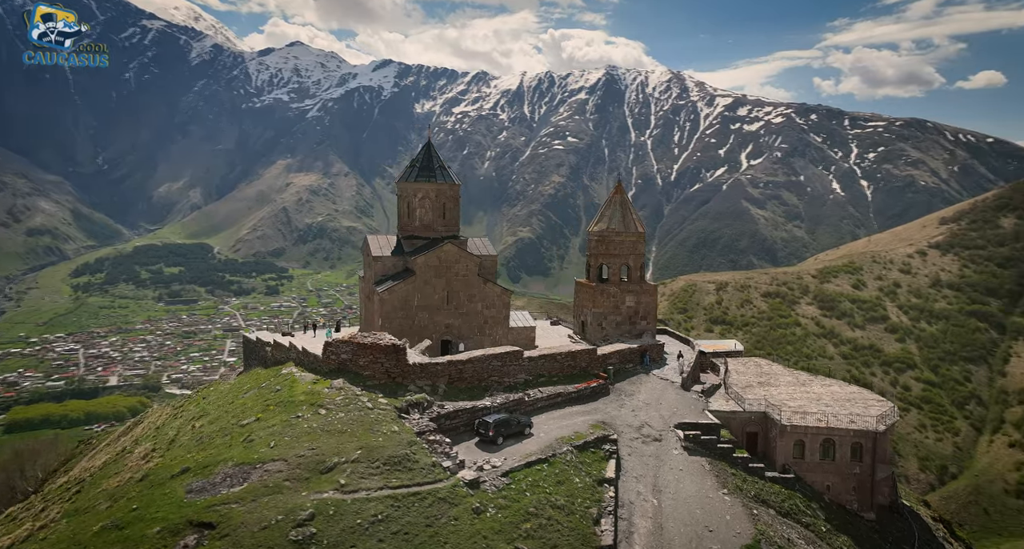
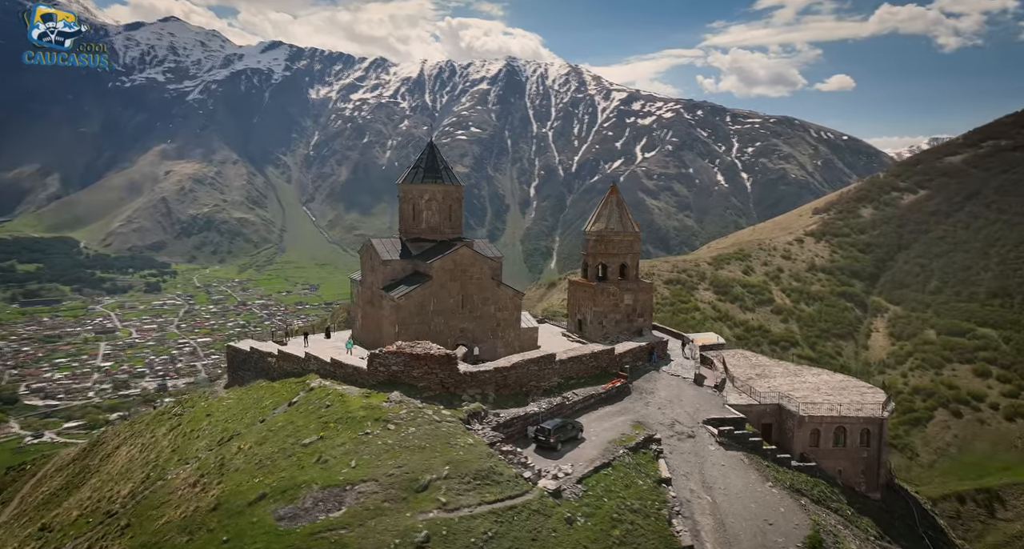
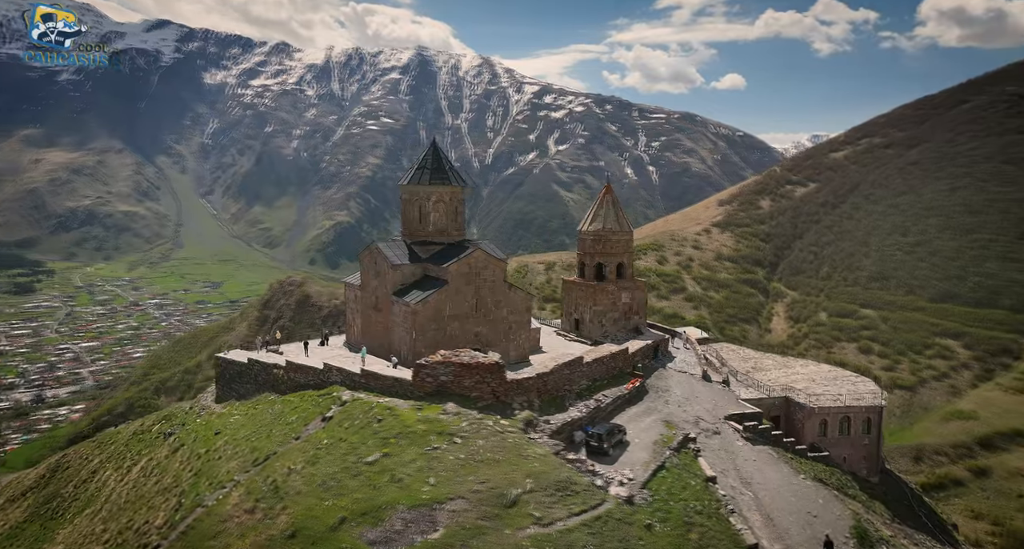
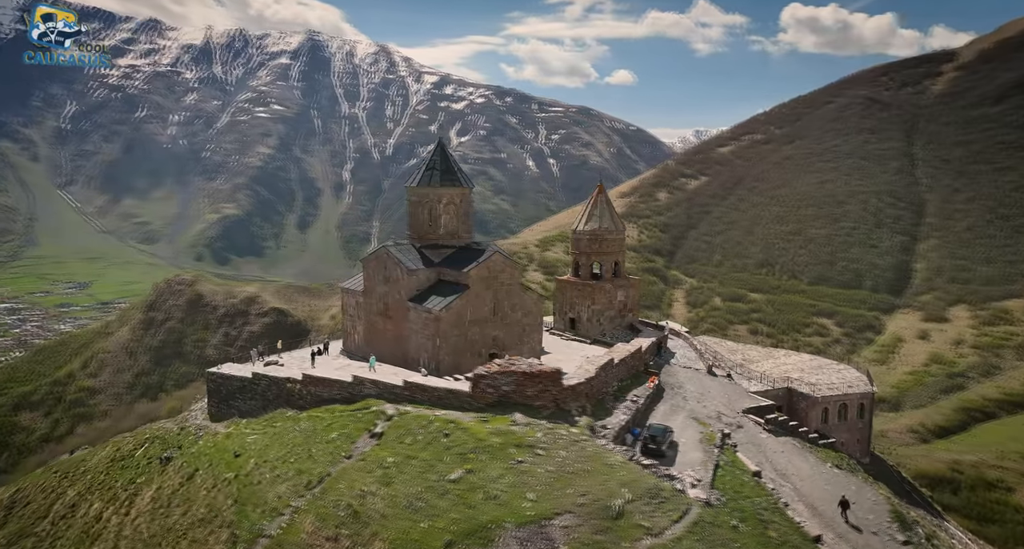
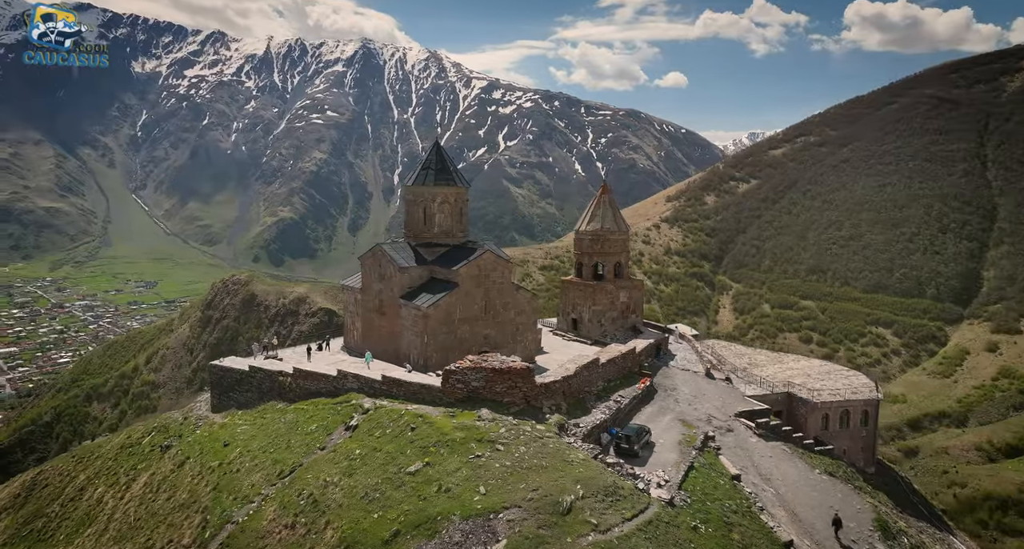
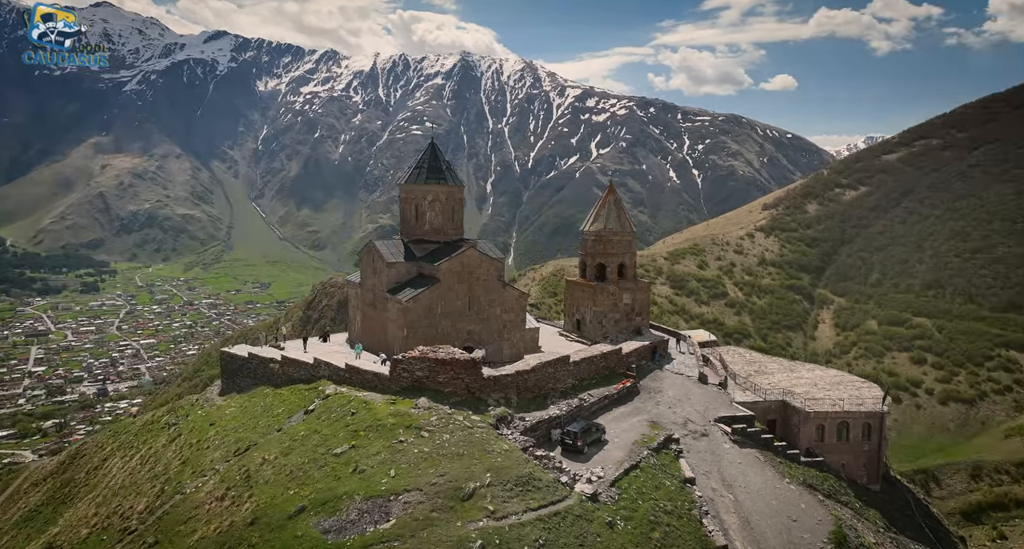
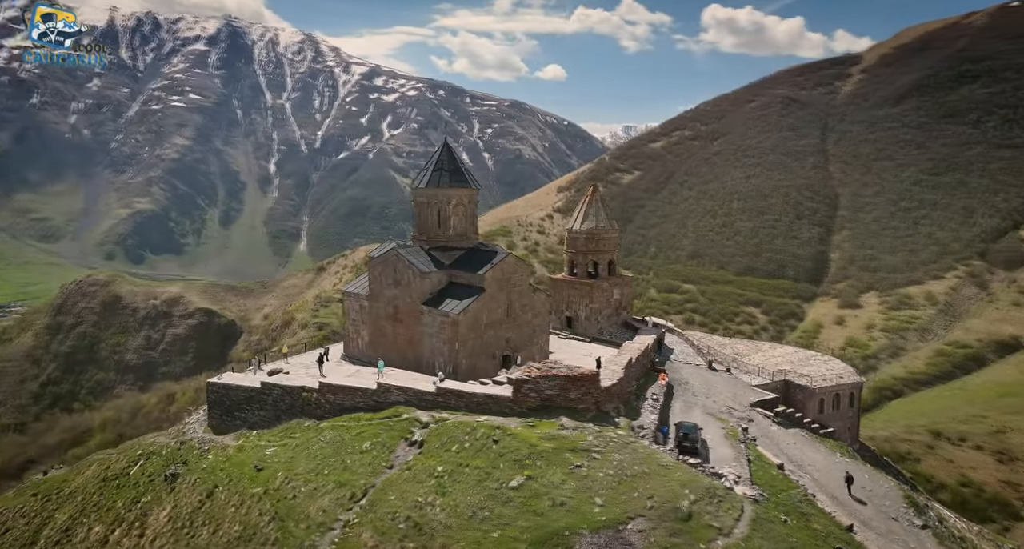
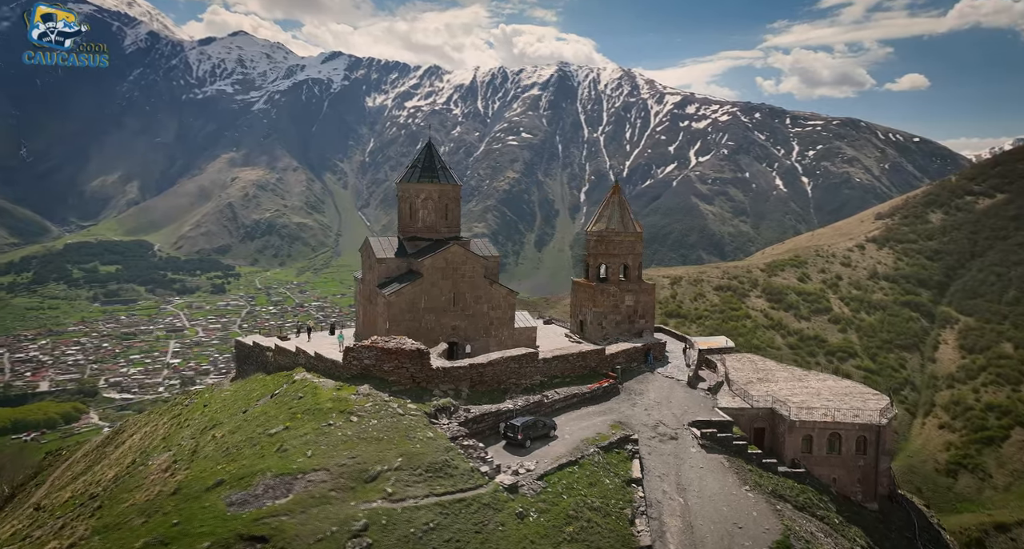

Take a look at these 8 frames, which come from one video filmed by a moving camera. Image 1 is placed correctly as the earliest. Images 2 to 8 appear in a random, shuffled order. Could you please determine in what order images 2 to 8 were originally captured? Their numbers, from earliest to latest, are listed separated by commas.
8, 2, 6, 3, 5, 4, 7
